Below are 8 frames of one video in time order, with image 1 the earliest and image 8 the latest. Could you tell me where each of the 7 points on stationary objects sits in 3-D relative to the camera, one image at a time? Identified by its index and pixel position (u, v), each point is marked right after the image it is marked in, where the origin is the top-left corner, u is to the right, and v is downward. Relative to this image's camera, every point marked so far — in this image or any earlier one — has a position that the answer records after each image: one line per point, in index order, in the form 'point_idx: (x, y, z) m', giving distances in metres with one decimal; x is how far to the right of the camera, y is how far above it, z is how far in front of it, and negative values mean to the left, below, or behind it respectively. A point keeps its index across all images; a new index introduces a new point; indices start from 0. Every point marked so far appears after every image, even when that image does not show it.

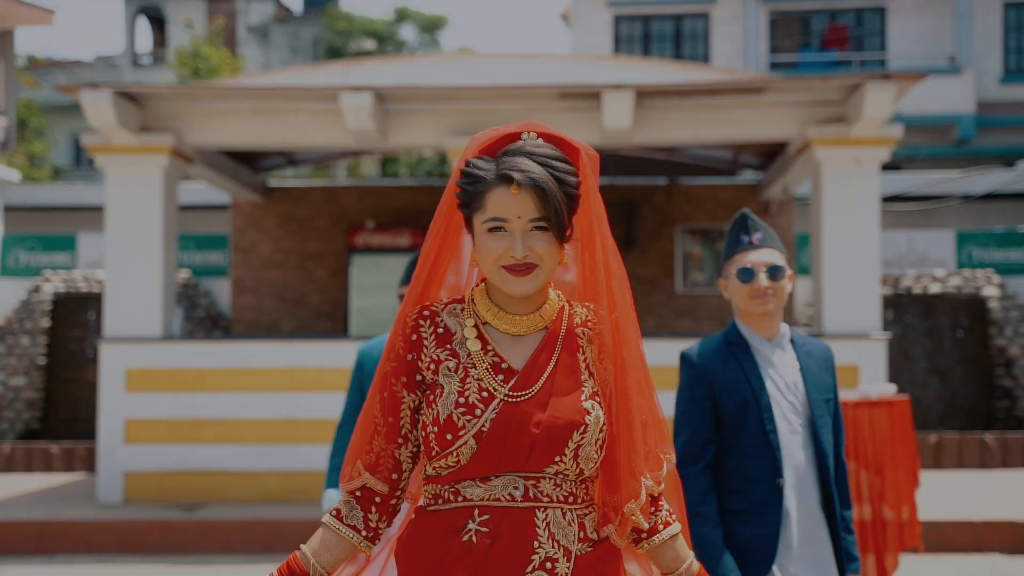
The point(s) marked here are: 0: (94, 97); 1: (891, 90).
0: (-3.0, +1.4, +6.6) m
1: (+2.8, +1.4, +6.7) m
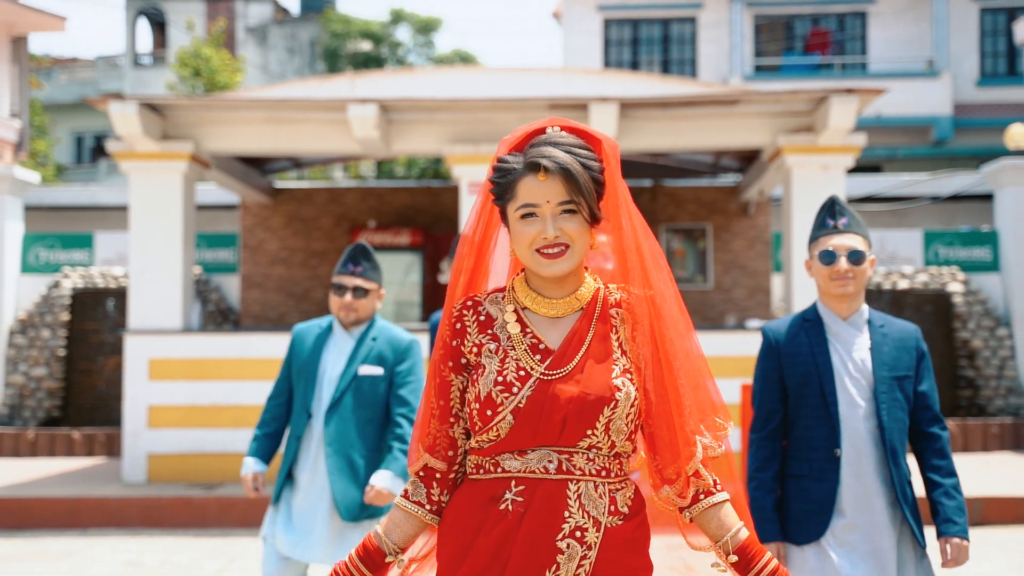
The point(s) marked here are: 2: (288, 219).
0: (-3.1, +1.4, +7.2) m
1: (+2.7, +1.5, +7.3) m
2: (-2.7, +0.8, +11.3) m
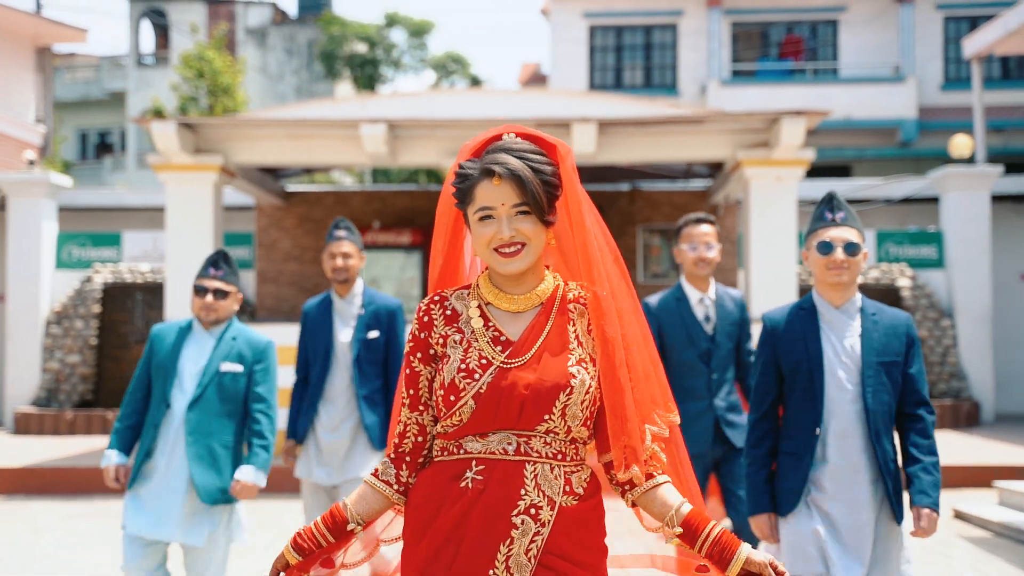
0: (-3.1, +1.4, +8.2) m
1: (+2.6, +1.5, +8.3) m
2: (-2.8, +0.9, +12.3) m
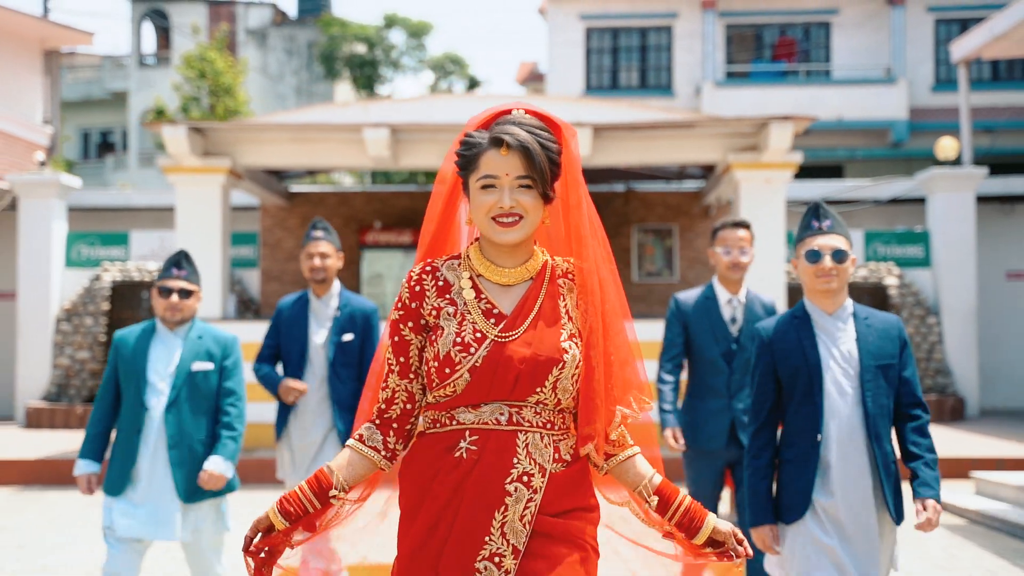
0: (-3.2, +1.5, +8.5) m
1: (+2.6, +1.5, +8.6) m
2: (-2.9, +0.9, +12.6) m
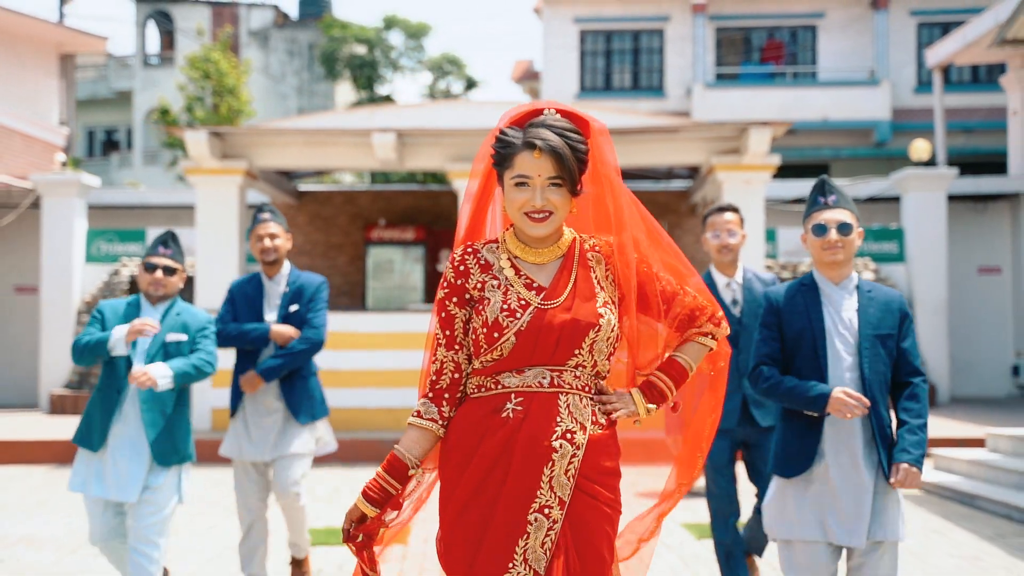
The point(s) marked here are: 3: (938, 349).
0: (-3.2, +1.5, +9.1) m
1: (+2.6, +1.6, +9.3) m
2: (-2.9, +1.0, +13.2) m
3: (+5.6, -0.8, +12.1) m
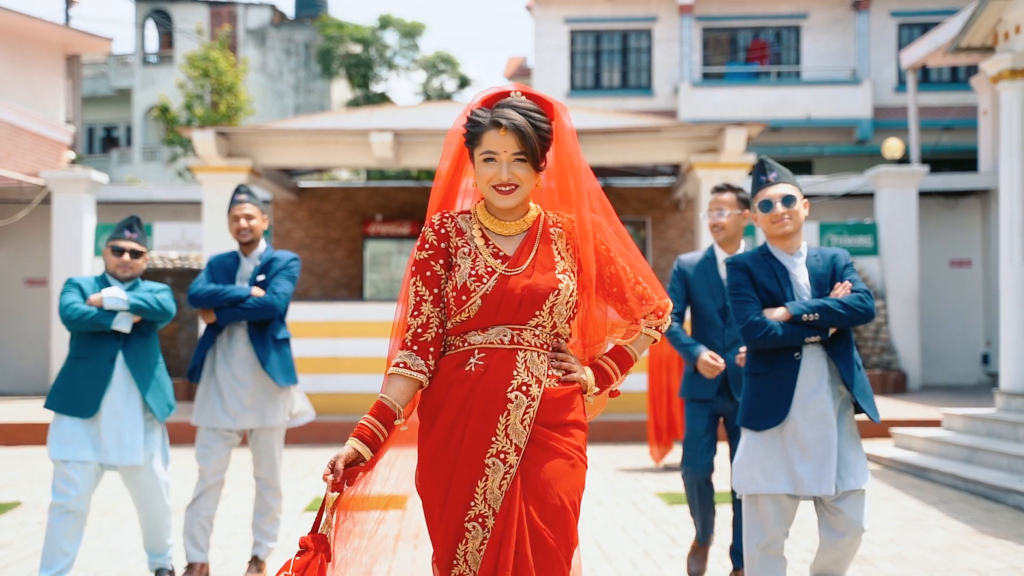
0: (-3.3, +1.6, +9.6) m
1: (+2.5, +1.7, +9.9) m
2: (-3.0, +1.1, +13.8) m
3: (+5.5, -0.7, +12.7) m
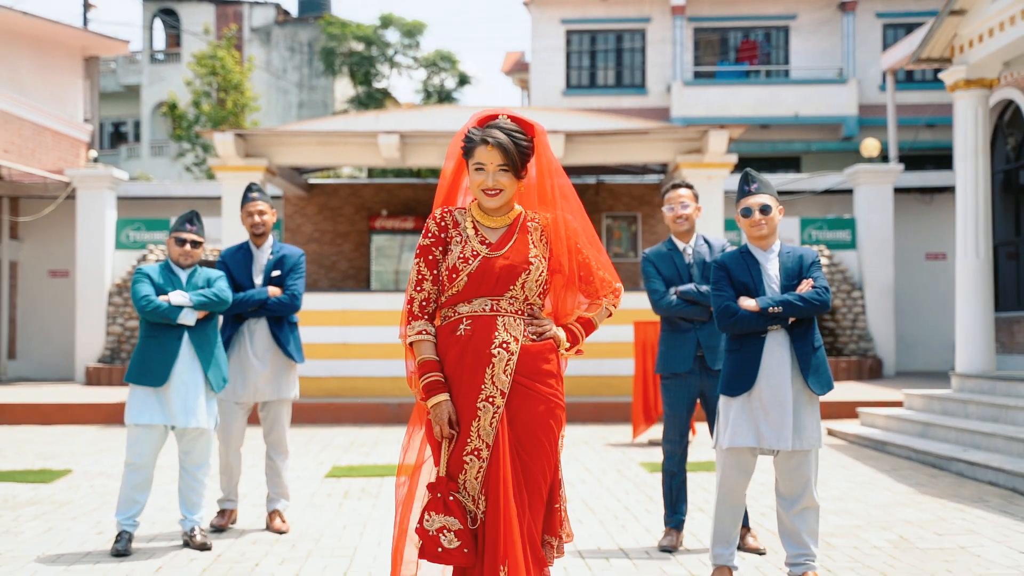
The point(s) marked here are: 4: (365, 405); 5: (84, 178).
0: (-3.3, +1.7, +10.4) m
1: (+2.5, +1.8, +10.6) m
2: (-3.1, +1.3, +14.5) m
3: (+5.5, -0.6, +13.5) m
4: (-1.7, -1.3, +10.5) m
5: (-6.1, +1.6, +12.9) m
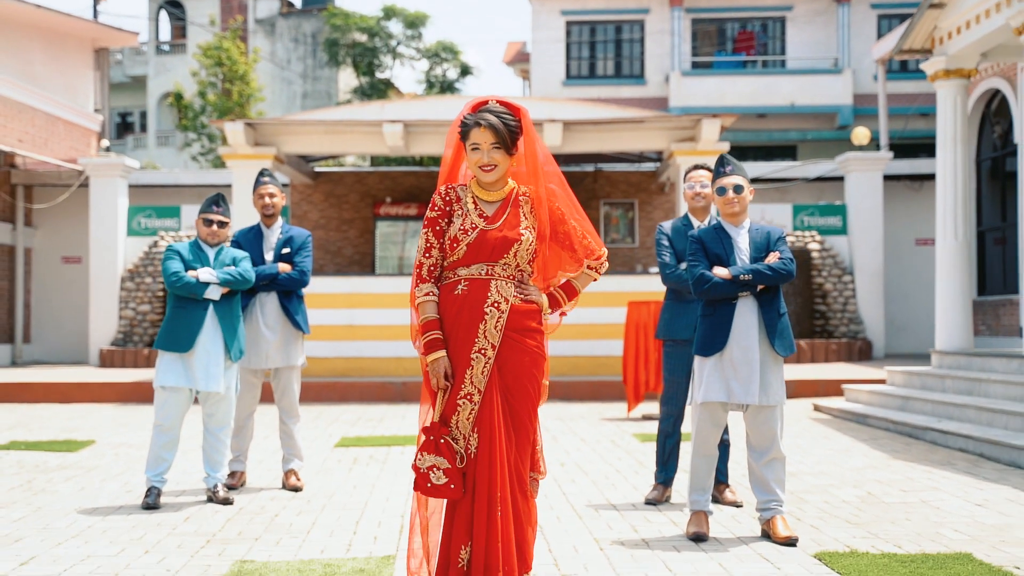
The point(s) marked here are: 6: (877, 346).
0: (-3.3, +1.9, +10.8) m
1: (+2.5, +2.0, +11.0) m
2: (-3.1, +1.5, +14.9) m
3: (+5.5, -0.3, +13.9) m
4: (-1.7, -1.1, +10.9) m
5: (-6.1, +1.8, +13.3) m
6: (+5.5, -0.9, +13.8) m
